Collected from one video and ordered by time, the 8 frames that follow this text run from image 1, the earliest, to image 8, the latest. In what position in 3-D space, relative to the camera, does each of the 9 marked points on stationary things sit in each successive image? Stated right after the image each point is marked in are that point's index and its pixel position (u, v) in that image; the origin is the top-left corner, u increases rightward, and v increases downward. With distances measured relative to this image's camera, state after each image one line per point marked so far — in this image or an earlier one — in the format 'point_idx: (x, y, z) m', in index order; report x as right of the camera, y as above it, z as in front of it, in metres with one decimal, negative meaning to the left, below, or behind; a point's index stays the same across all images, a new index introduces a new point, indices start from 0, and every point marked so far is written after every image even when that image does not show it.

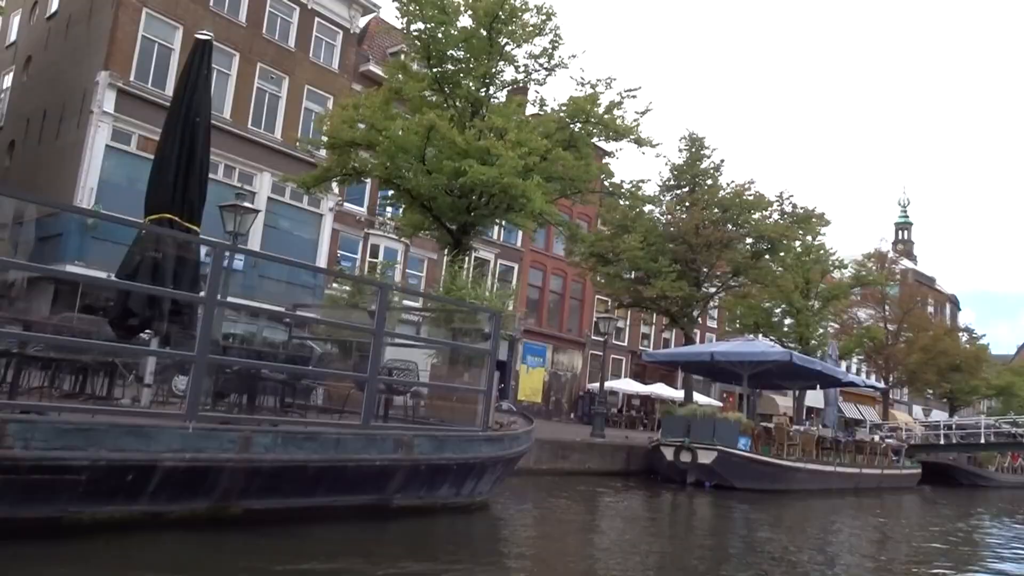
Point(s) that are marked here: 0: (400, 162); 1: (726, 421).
0: (-2.0, +2.2, +14.1) m
1: (+4.5, -2.8, +16.9) m
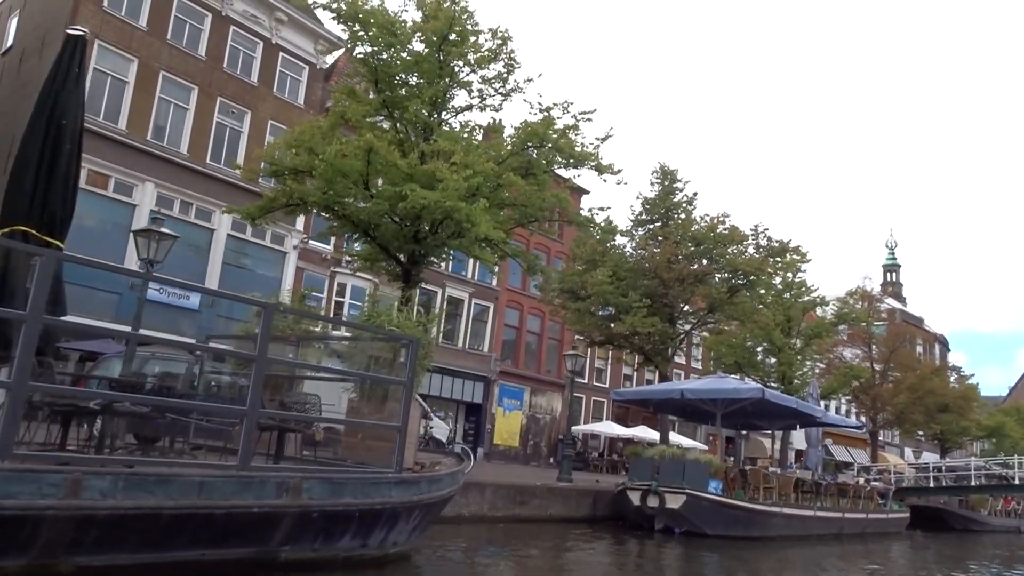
0: (-2.8, +1.6, +13.3) m
1: (+3.6, -3.4, +15.9) m
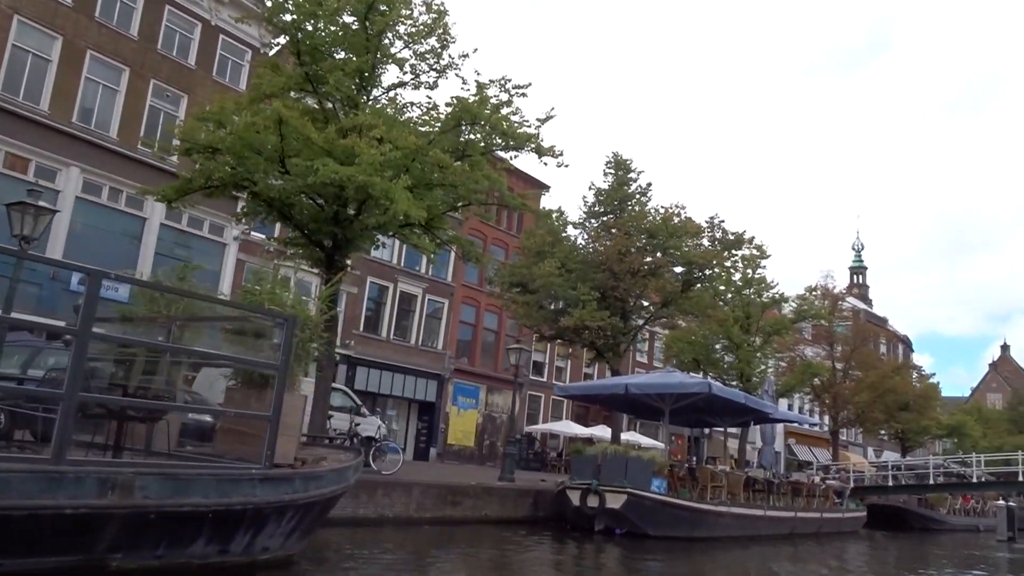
0: (-4.0, +1.9, +12.3) m
1: (+2.4, -3.2, +15.1) m
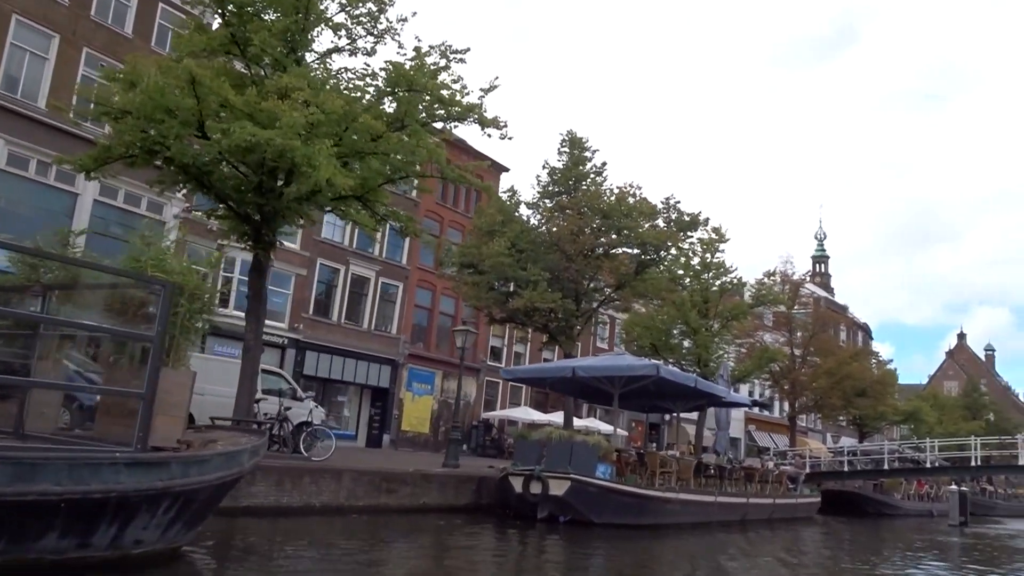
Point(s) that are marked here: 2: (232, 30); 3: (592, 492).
0: (-4.9, +2.3, +11.4) m
1: (+1.3, -2.8, +14.6) m
2: (-4.6, +4.2, +13.2) m
3: (+1.4, -3.6, +14.2) m
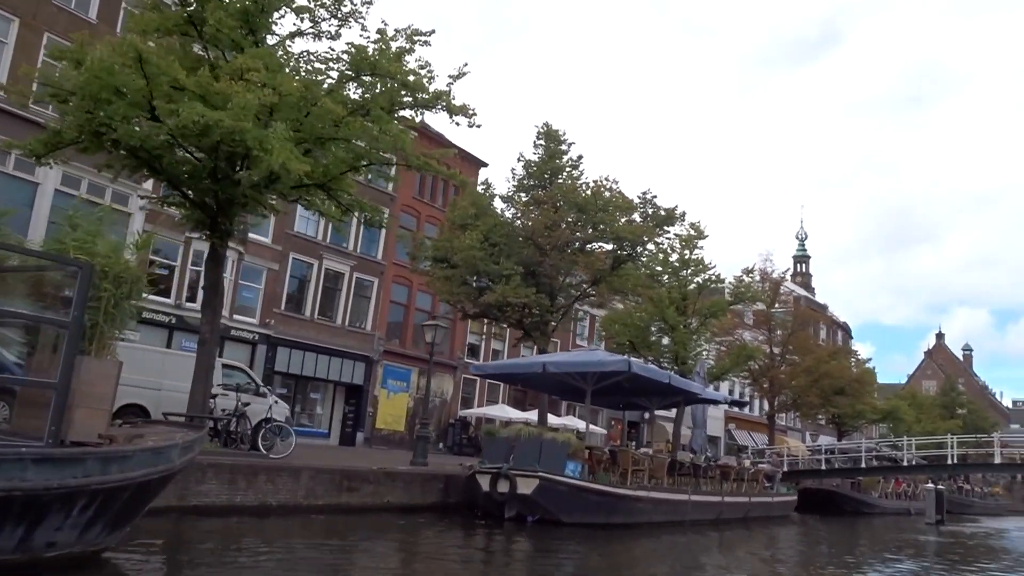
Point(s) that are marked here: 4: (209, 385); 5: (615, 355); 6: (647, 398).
0: (-5.4, +2.4, +10.9) m
1: (+0.7, -2.7, +14.2) m
2: (-5.1, +4.4, +12.7) m
3: (+0.8, -3.5, +13.8) m
4: (-4.9, -1.6, +12.9) m
5: (+1.9, -1.3, +15.2) m
6: (+3.2, -2.6, +19.2) m
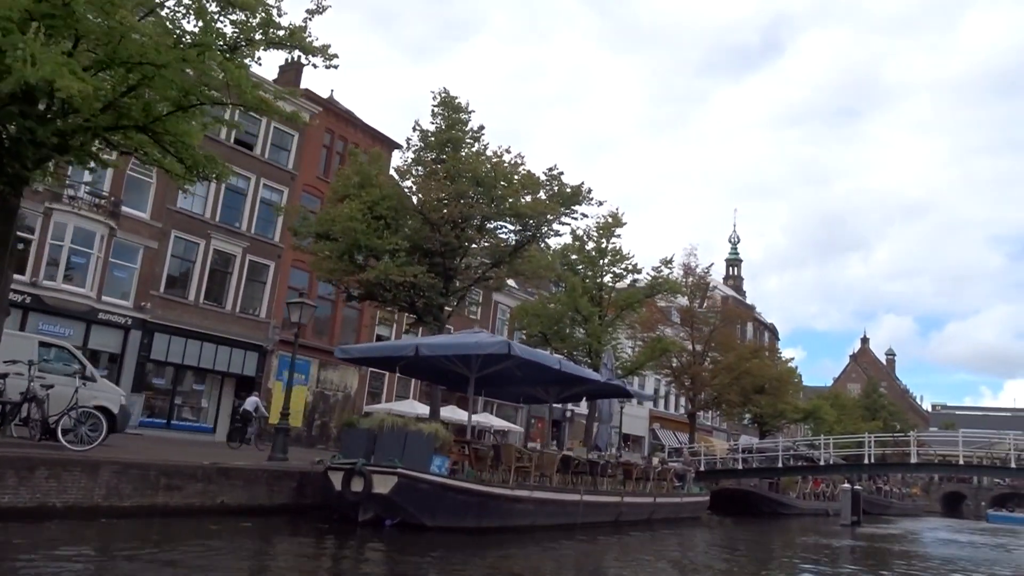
0: (-7.3, +3.0, +8.6) m
1: (-1.4, -2.2, +12.3) m
2: (-7.1, +5.0, +10.4) m
3: (-1.3, -3.0, +12.0) m
4: (-6.9, -1.0, +10.6) m
5: (-0.3, -0.8, +13.5) m
6: (+0.7, -2.2, +17.5) m
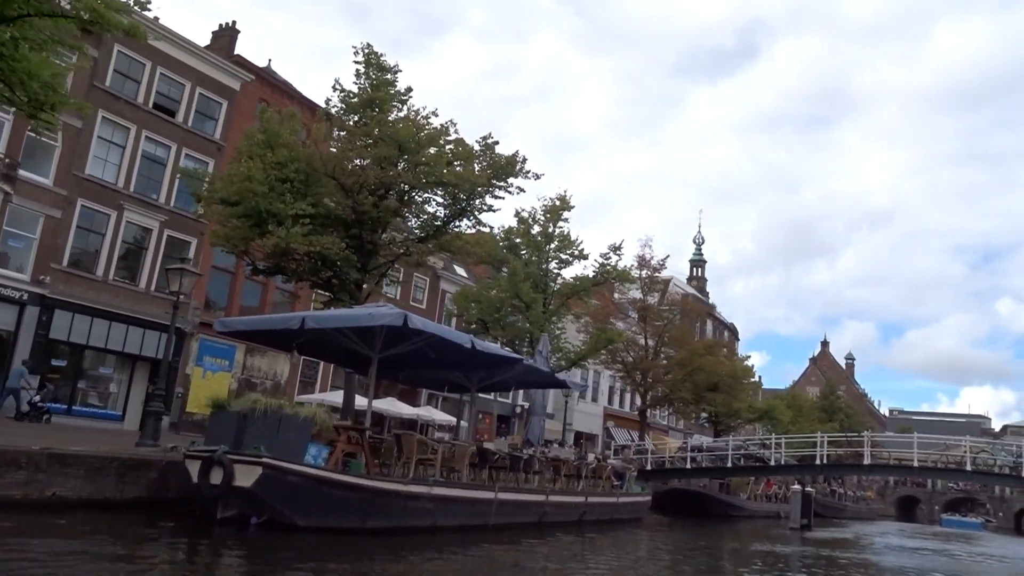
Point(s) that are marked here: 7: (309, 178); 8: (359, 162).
0: (-8.4, +3.7, +6.6) m
1: (-2.9, -1.7, +10.5) m
2: (-8.2, +5.6, +8.4) m
3: (-2.8, -2.5, +10.2) m
4: (-8.2, -0.3, +8.6) m
5: (-1.7, -0.3, +11.7) m
6: (-0.9, -1.7, +15.8) m
7: (-4.3, +2.3, +17.2) m
8: (-3.3, +2.7, +17.1) m
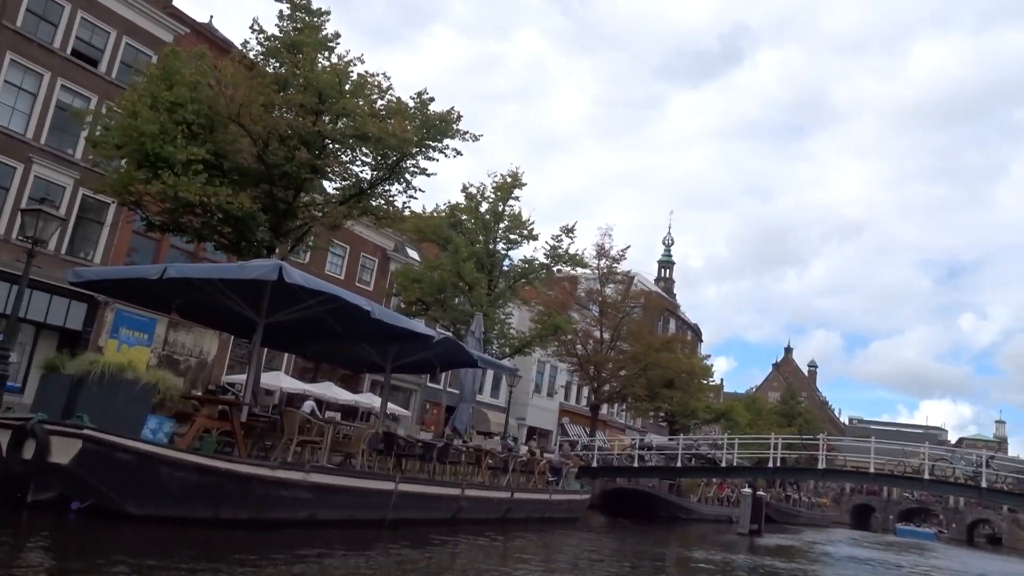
0: (-9.3, +4.5, +4.6) m
1: (-4.1, -1.0, +8.7) m
2: (-9.1, +6.5, +6.4) m
3: (-4.0, -1.8, +8.4) m
4: (-9.4, +0.6, +6.6) m
5: (-3.0, +0.3, +10.0) m
6: (-2.4, -1.1, +14.1) m
7: (-5.6, +3.1, +15.3) m
8: (-4.6, +3.4, +15.3) m
